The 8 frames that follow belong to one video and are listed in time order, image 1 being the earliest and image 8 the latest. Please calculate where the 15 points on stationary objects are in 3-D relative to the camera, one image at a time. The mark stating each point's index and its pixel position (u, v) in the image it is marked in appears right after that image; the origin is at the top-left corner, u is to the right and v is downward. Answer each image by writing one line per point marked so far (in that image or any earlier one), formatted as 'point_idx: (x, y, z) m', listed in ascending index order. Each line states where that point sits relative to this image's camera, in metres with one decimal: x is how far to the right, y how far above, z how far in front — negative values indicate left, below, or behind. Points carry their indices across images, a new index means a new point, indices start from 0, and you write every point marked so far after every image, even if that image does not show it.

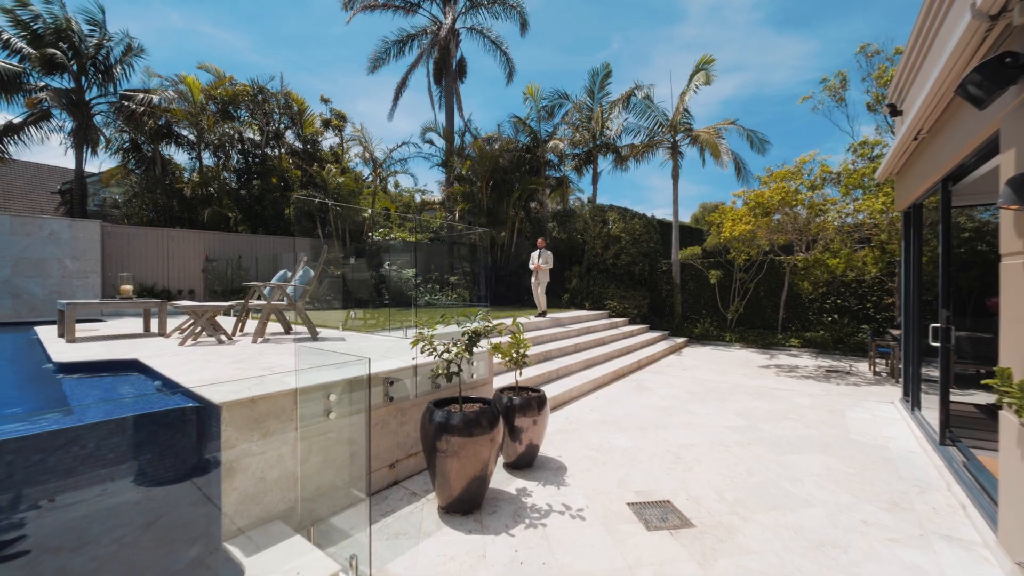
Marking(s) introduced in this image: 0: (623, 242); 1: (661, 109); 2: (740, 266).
0: (+3.0, +1.3, +10.9) m
1: (+4.0, +4.7, +10.8) m
2: (+5.5, +0.5, +9.9) m
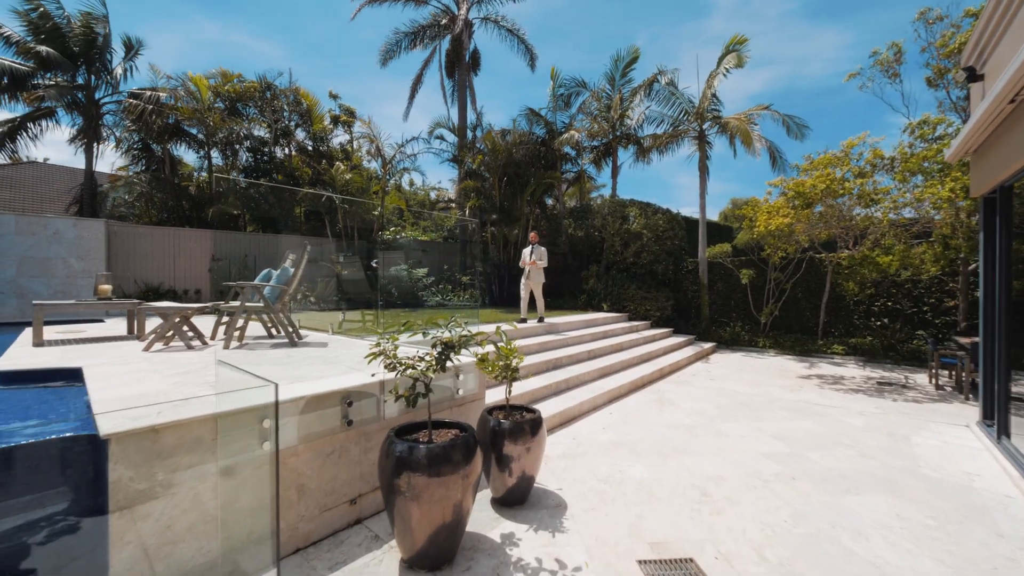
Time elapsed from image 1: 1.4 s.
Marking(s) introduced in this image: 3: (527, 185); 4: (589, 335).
0: (+3.3, +1.2, +10.1) m
1: (+4.3, +4.7, +10.0) m
2: (+5.8, +0.5, +9.0) m
3: (+0.4, +2.8, +11.0) m
4: (+1.4, -0.8, +7.2) m
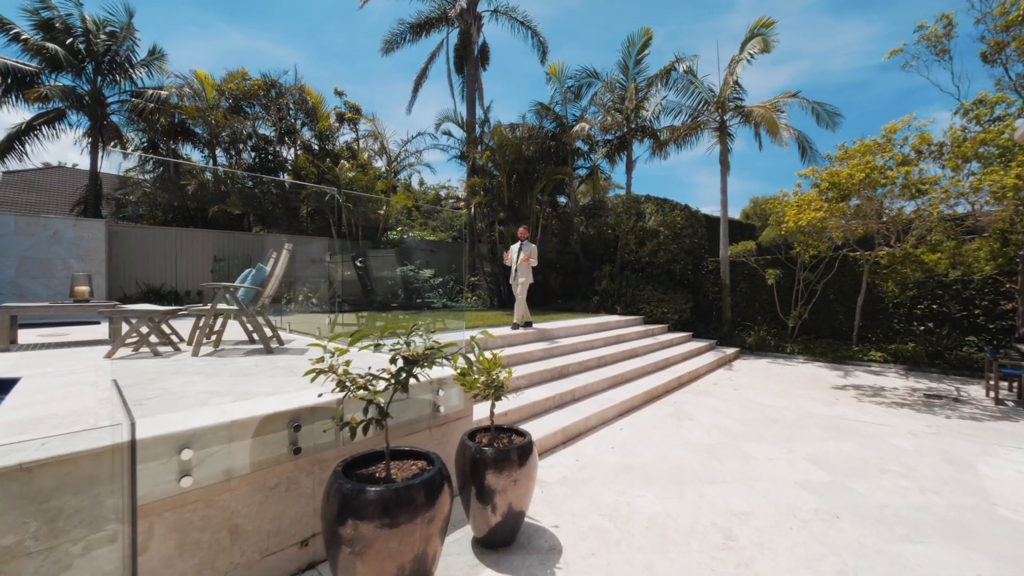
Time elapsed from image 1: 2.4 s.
0: (+3.5, +1.2, +9.6) m
1: (+4.5, +4.7, +9.4) m
2: (+5.9, +0.5, +8.3) m
3: (+0.6, +2.7, +10.5) m
4: (+1.4, -0.9, +6.7) m
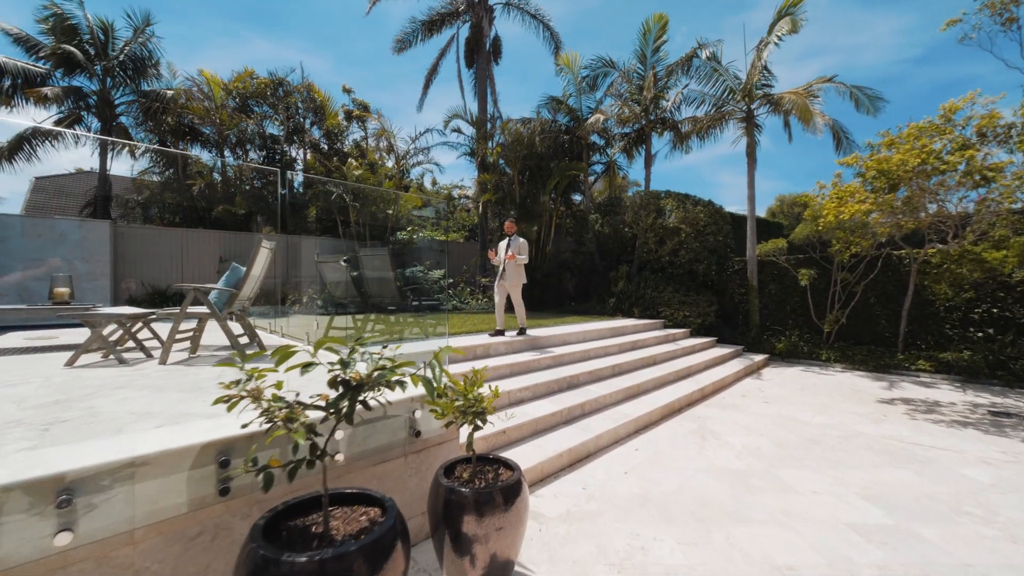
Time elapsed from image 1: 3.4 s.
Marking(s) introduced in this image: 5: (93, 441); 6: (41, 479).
0: (+3.8, +1.2, +8.9) m
1: (+4.7, +4.6, +8.8) m
2: (+6.1, +0.5, +7.6) m
3: (+0.9, +2.7, +10.1) m
4: (+1.5, -0.9, +6.2) m
5: (-1.8, -0.6, +1.7) m
6: (-1.6, -0.7, +1.4) m
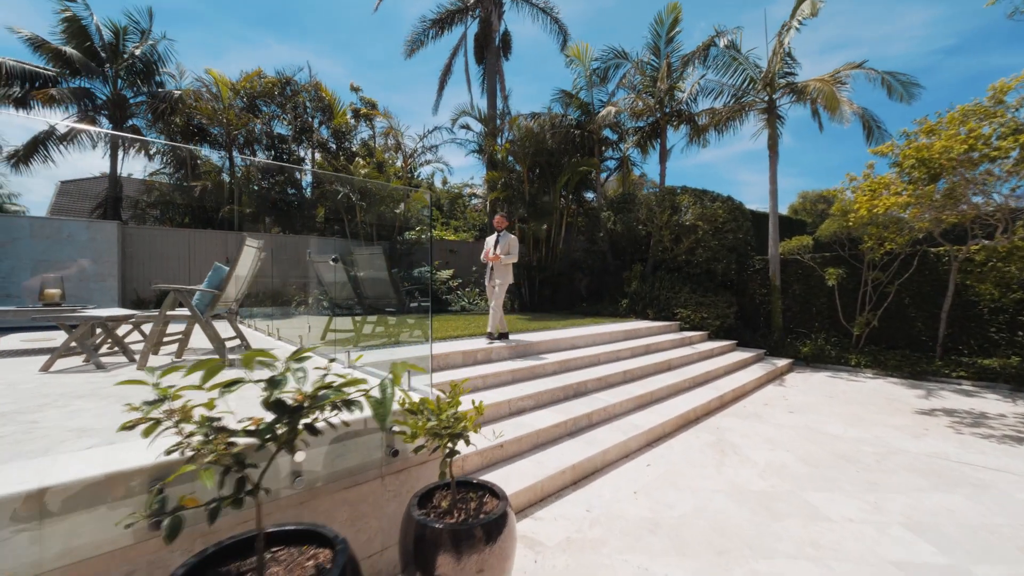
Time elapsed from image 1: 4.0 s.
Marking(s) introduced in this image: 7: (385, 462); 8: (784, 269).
0: (+3.9, +1.2, +8.5) m
1: (+4.9, +4.6, +8.3) m
2: (+6.3, +0.5, +7.1) m
3: (+1.1, +2.7, +9.7) m
4: (+1.6, -0.9, +5.8) m
5: (-1.9, -0.7, +1.5) m
6: (-1.7, -0.7, +1.2) m
7: (-0.7, -0.9, +2.1) m
8: (+5.5, +0.4, +8.2) m
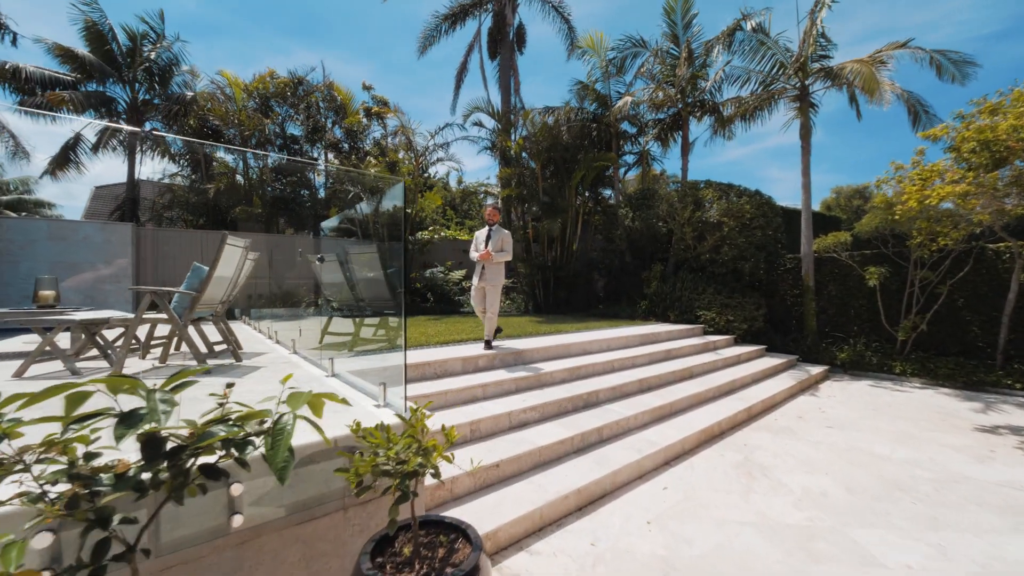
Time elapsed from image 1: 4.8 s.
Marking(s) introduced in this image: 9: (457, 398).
0: (+4.2, +1.2, +8.0) m
1: (+5.1, +4.6, +7.7) m
2: (+6.4, +0.4, +6.4) m
3: (+1.5, +2.7, +9.3) m
4: (+1.7, -0.9, +5.4) m
5: (-2.0, -0.7, +1.3) m
6: (-1.8, -0.7, +0.9) m
7: (-0.7, -0.9, +1.8) m
8: (+5.7, +0.4, +7.6) m
9: (-0.5, -0.9, +3.5) m
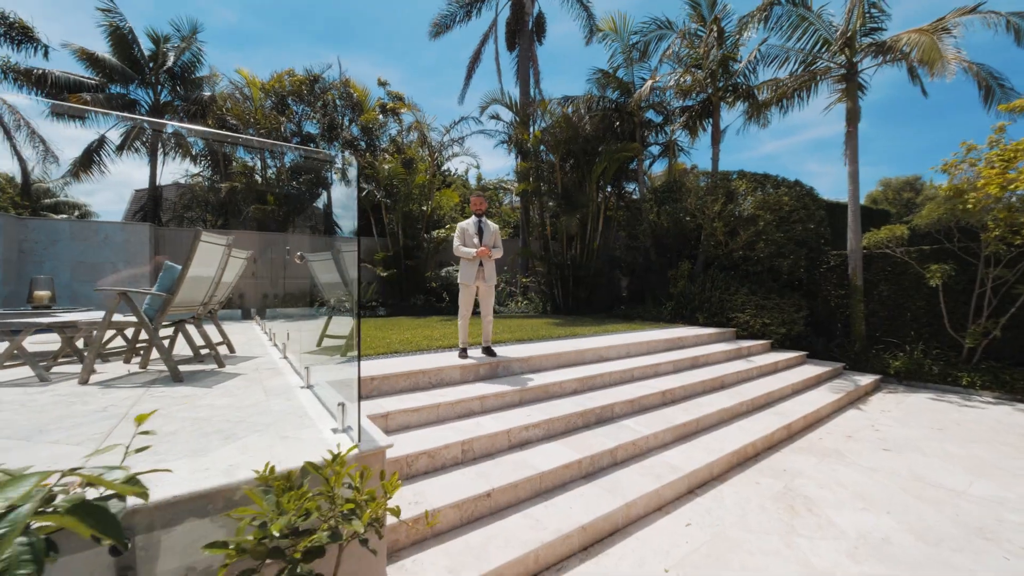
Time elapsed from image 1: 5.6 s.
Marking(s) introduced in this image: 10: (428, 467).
0: (+4.5, +1.2, +7.3) m
1: (+5.4, +4.6, +7.0) m
2: (+6.6, +0.4, +5.6) m
3: (+1.8, +2.7, +8.8) m
4: (+1.9, -0.9, +4.9) m
5: (-2.1, -0.7, +1.0) m
6: (-2.0, -0.7, +0.7) m
7: (-0.8, -0.9, +1.5) m
8: (+6.0, +0.4, +6.8) m
9: (-0.5, -1.0, +3.2) m
10: (-0.5, -1.2, +2.6) m
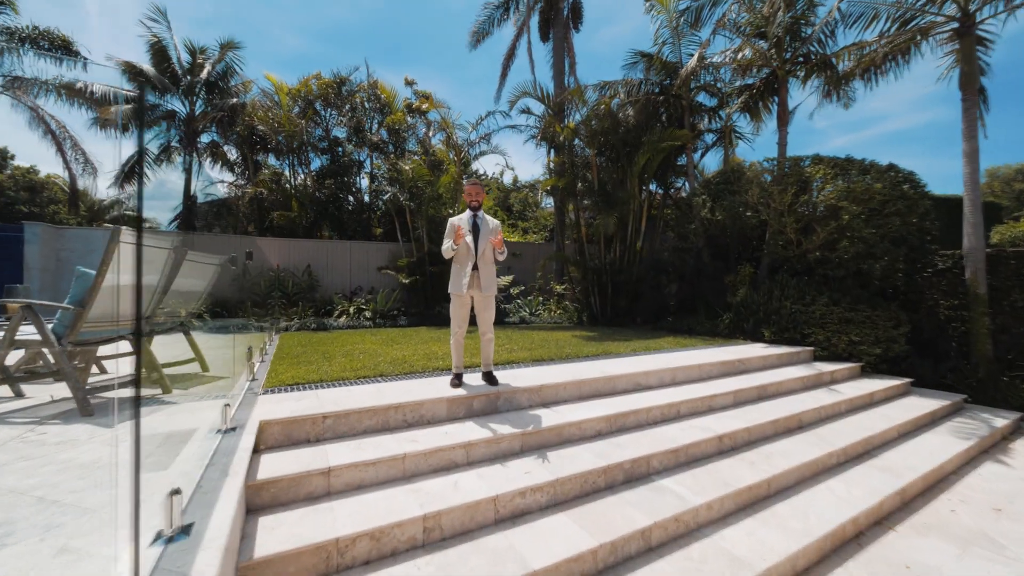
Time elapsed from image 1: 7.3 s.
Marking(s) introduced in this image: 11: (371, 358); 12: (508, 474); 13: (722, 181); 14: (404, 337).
0: (+4.9, +1.0, +5.9) m
1: (+5.8, +4.5, +5.6) m
2: (+6.8, +0.3, +4.0) m
3: (+2.4, +2.5, +7.8) m
4: (+2.0, -1.0, +3.8) m
5: (-2.4, -0.7, +0.4) m
6: (-2.3, -0.7, +0.1) m
7: (-1.1, -1.0, +0.8) m
8: (+6.3, +0.2, +5.3) m
9: (-0.5, -1.0, +2.4) m
10: (-0.7, -1.2, +1.9) m
11: (-1.4, -0.7, +4.2) m
12: (0.0, -1.1, +2.4) m
13: (+3.9, +1.9, +7.5) m
14: (-1.5, -0.7, +5.8) m
